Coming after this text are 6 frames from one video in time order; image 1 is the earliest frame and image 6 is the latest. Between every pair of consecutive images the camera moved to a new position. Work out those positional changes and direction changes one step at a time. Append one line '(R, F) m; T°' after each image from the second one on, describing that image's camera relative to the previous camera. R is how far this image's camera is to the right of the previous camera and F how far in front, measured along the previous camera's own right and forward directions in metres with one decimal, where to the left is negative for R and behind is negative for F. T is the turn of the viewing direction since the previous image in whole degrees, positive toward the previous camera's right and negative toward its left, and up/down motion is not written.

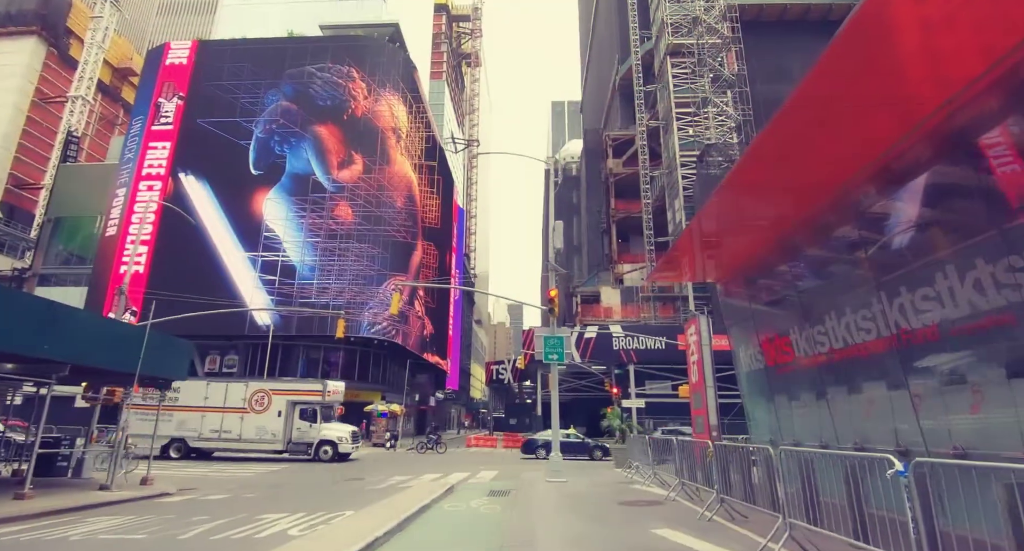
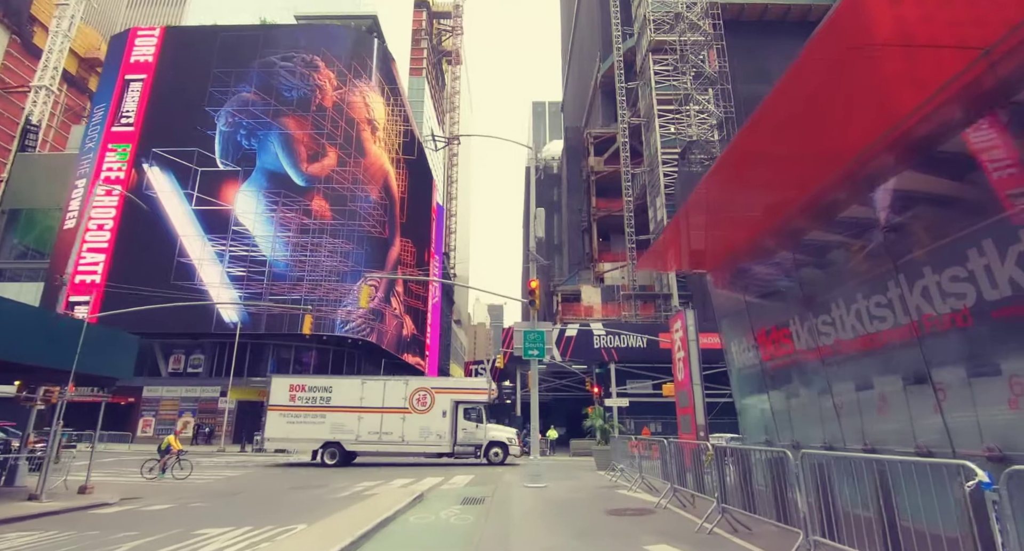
(+0.1, +1.0) m; +2°
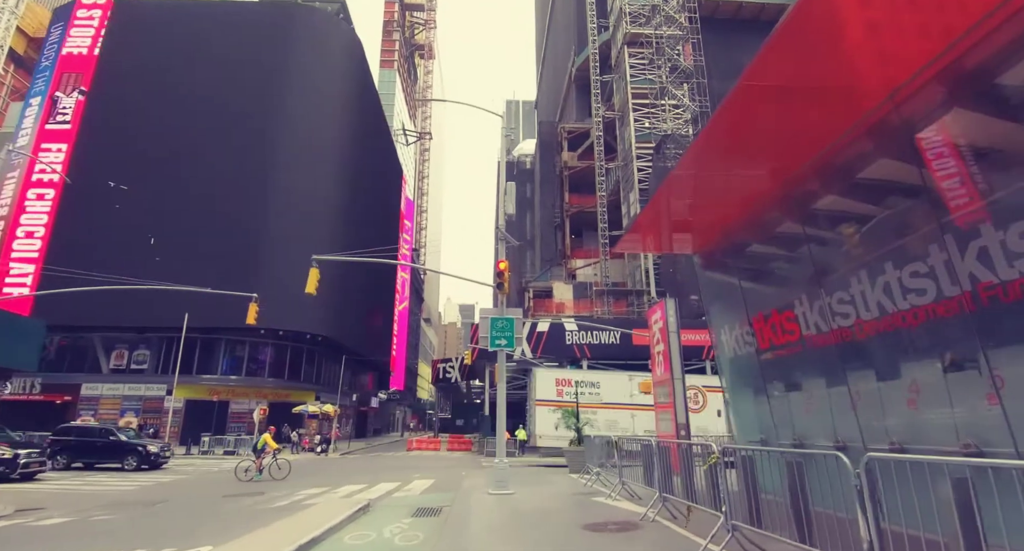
(+0.1, +1.5) m; +3°
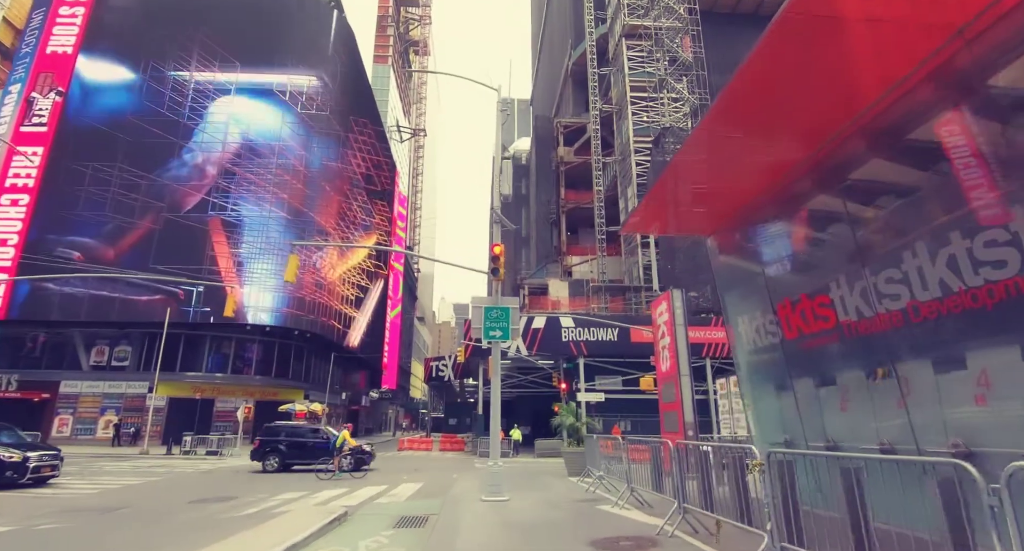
(0.0, +1.0) m; +1°
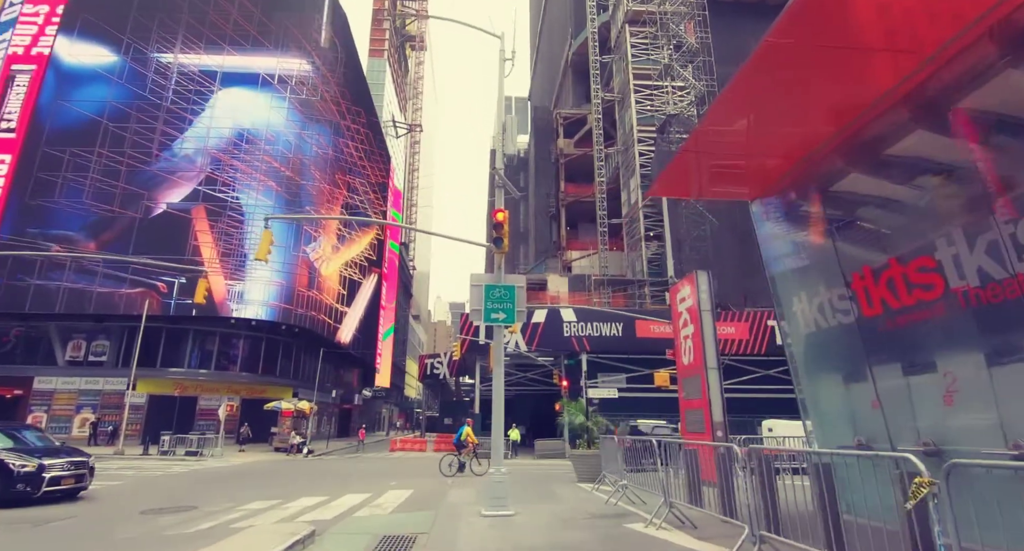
(-0.2, +1.6) m; 0°
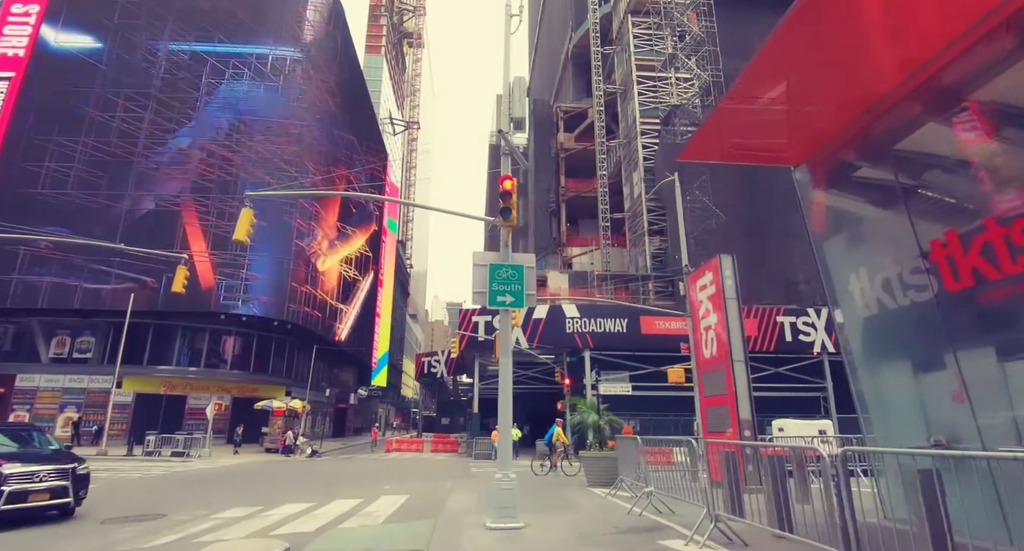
(-0.2, +1.1) m; 0°
